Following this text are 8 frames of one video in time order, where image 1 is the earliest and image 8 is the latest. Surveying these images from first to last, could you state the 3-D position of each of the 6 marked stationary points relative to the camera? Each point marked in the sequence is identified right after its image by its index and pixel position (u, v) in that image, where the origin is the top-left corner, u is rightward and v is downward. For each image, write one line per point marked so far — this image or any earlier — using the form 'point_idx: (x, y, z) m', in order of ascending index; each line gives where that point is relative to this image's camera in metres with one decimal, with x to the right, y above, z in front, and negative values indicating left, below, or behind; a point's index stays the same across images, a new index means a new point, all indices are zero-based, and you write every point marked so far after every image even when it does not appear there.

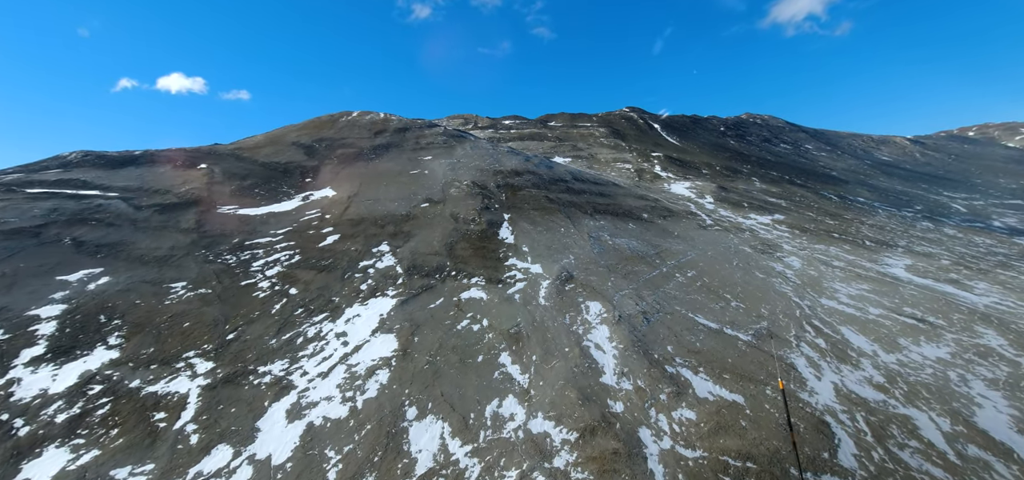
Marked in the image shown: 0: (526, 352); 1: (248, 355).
0: (+0.7, -5.5, +16.3) m
1: (-13.3, -5.8, +16.8) m
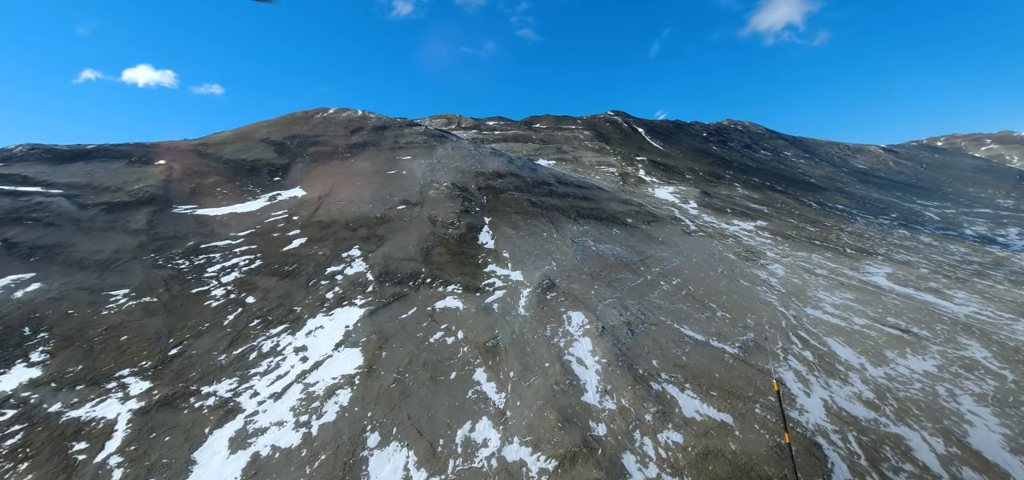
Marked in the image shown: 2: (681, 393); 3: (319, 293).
0: (-0.4, -5.8, +15.1) m
1: (-14.5, -6.0, +15.0) m
2: (+7.1, -6.5, +14.1) m
3: (-11.4, -3.1, +19.6) m
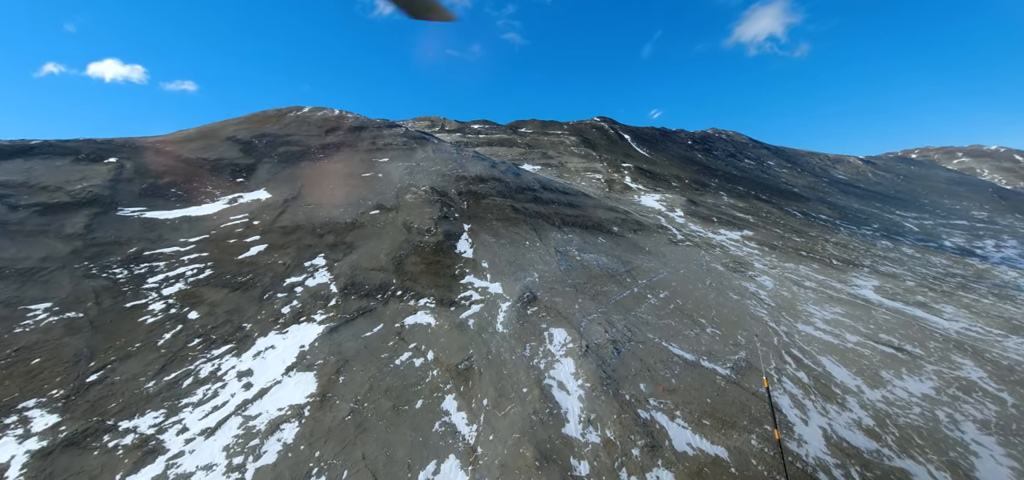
0: (-1.5, -6.3, +13.5) m
1: (-15.5, -6.3, +12.8) m
2: (+6.1, -7.0, +12.8) m
3: (-12.6, -3.5, +17.6) m
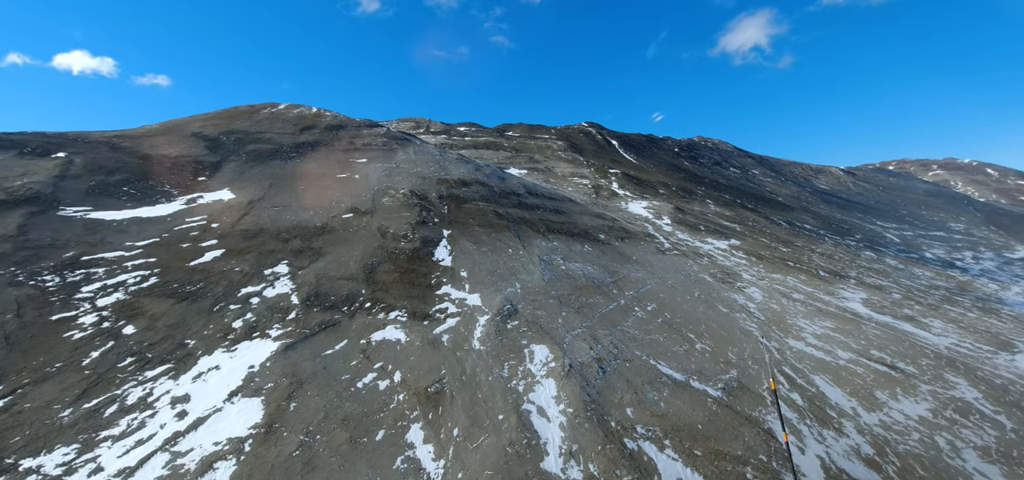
0: (-2.4, -6.6, +12.1) m
1: (-16.4, -6.5, +10.9) m
2: (+5.2, -7.5, +11.6) m
3: (-13.7, -3.8, +15.8) m
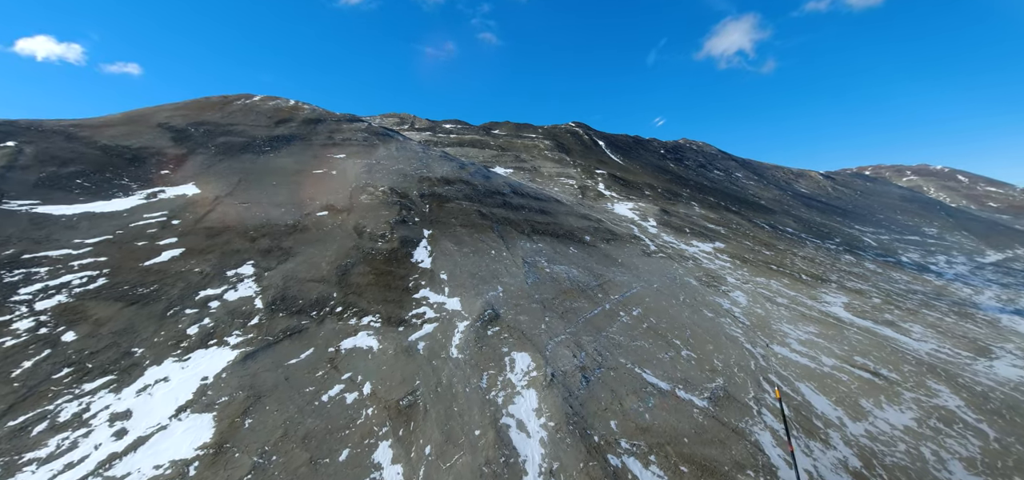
0: (-3.2, -6.7, +11.2) m
1: (-17.1, -6.5, +9.5) m
2: (+4.4, -7.6, +11.0) m
3: (-14.5, -3.8, +14.5) m
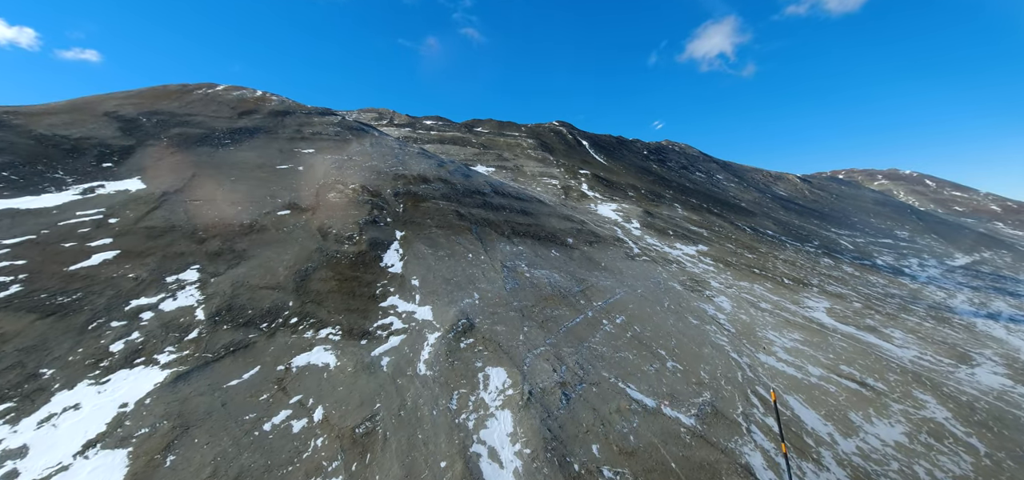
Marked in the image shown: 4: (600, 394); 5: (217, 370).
0: (-4.1, -6.9, +9.8) m
1: (-18.0, -6.6, +7.5) m
2: (+3.5, -7.8, +9.9) m
3: (-15.6, -3.9, +12.6) m
4: (+3.6, -6.3, +13.7) m
5: (-10.7, -4.7, +12.1) m
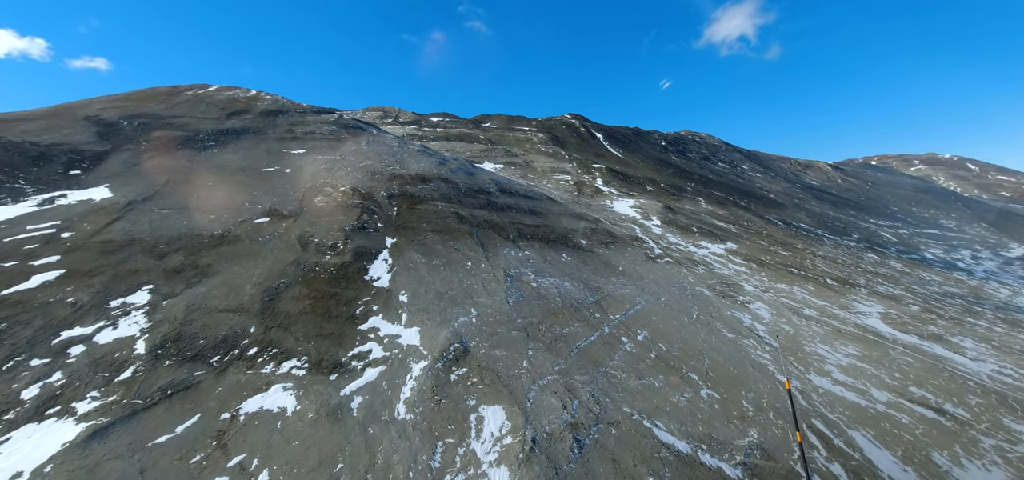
0: (-4.2, -7.4, +7.3) m
1: (-18.1, -7.4, +5.5) m
2: (+3.4, -8.1, +7.2) m
3: (-15.6, -4.6, +10.5) m
4: (+3.6, -6.6, +11.0) m
5: (-10.8, -5.4, +9.8) m
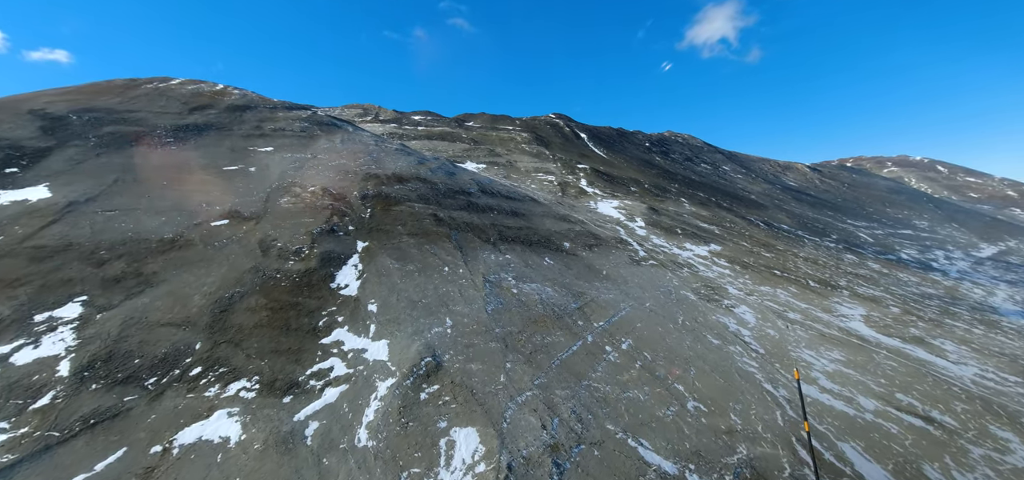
0: (-4.9, -7.6, +6.2) m
1: (-18.7, -7.7, +3.9) m
2: (+2.7, -8.3, +6.4) m
3: (-16.4, -4.9, +9.0) m
4: (+2.8, -6.8, +10.2) m
5: (-11.5, -5.6, +8.5) m
